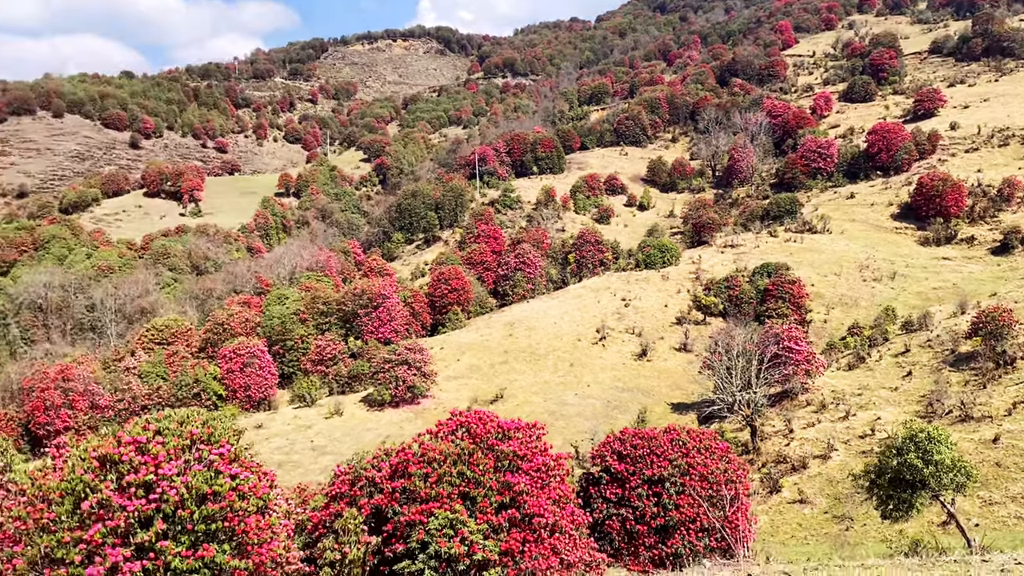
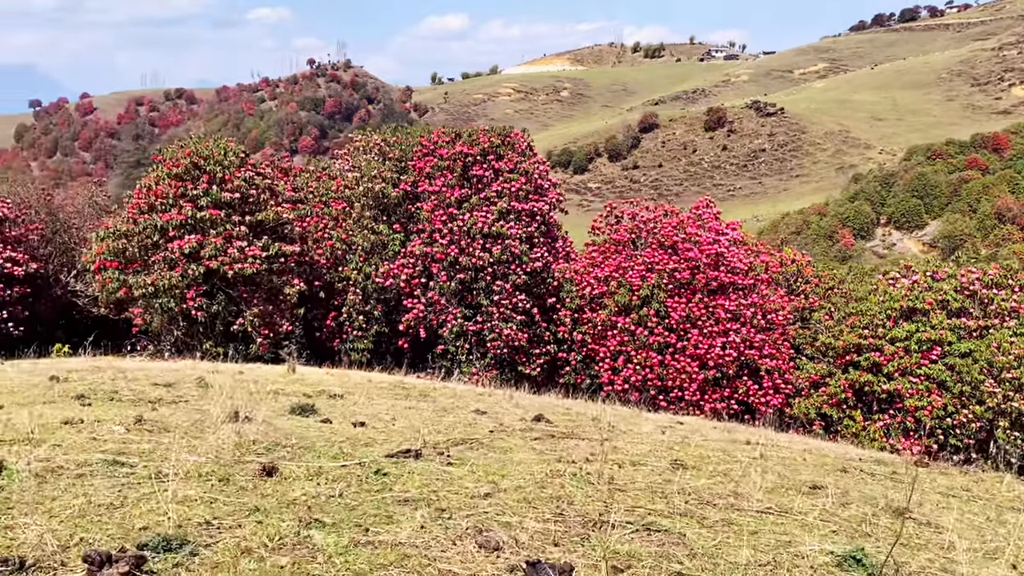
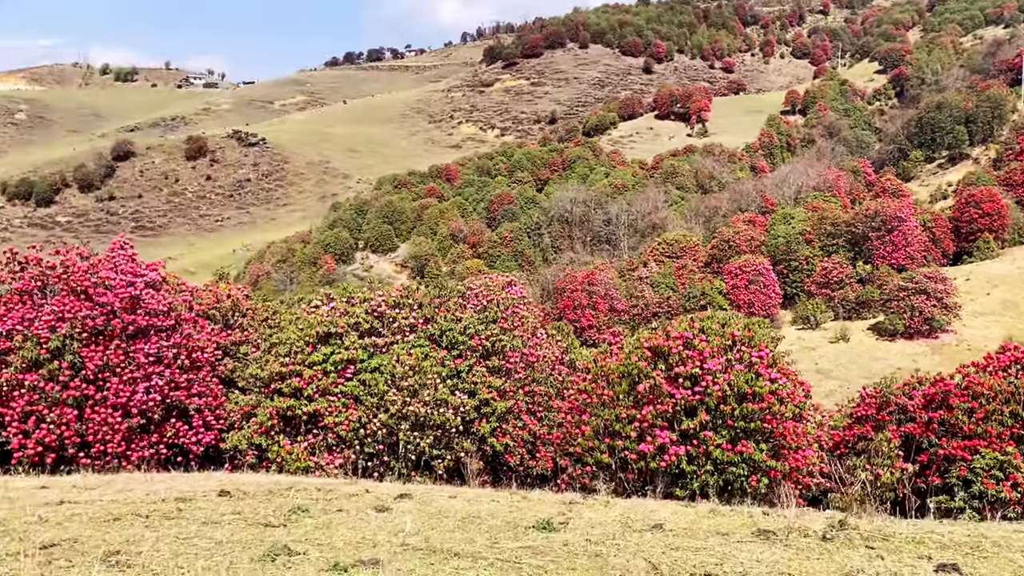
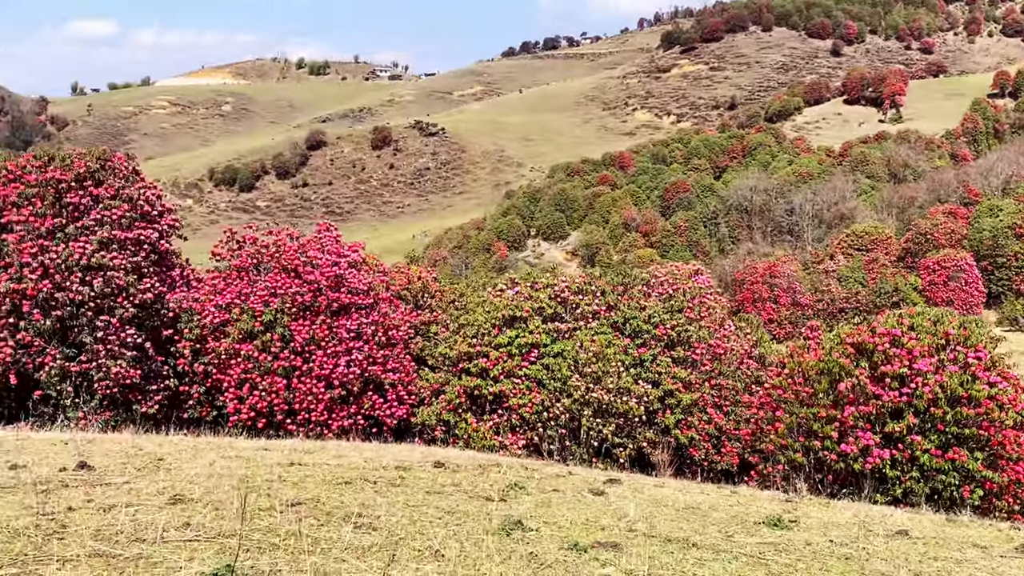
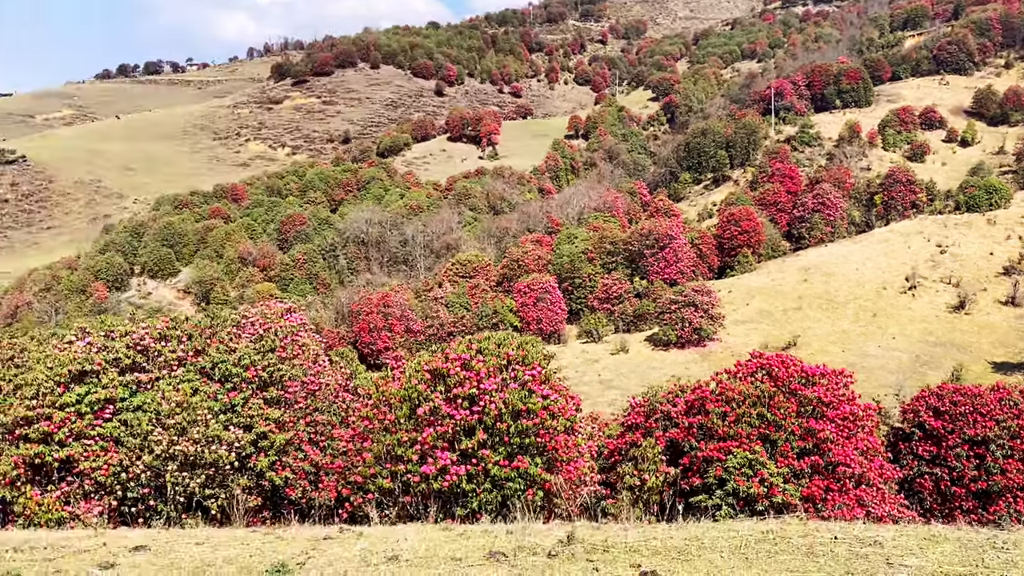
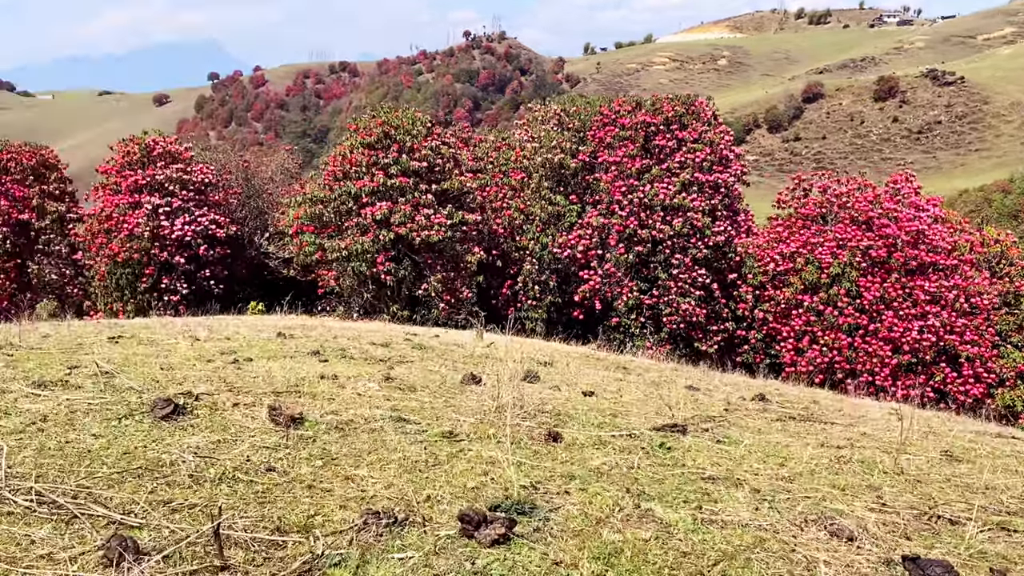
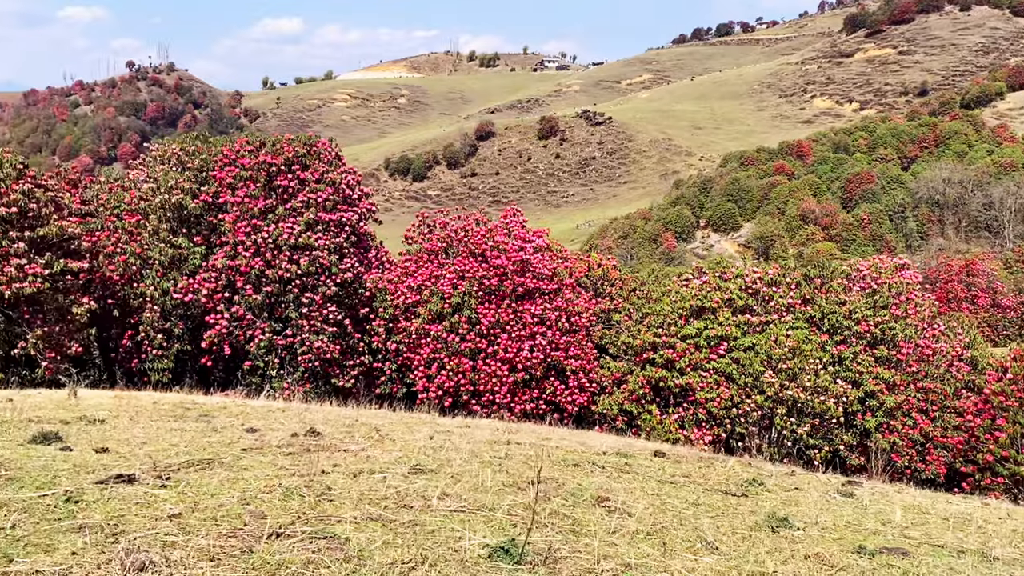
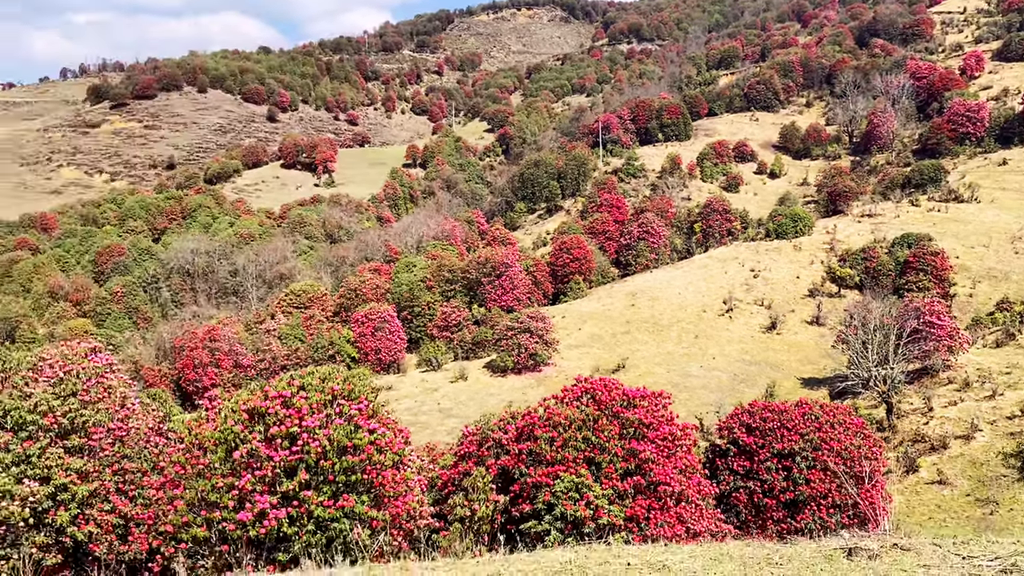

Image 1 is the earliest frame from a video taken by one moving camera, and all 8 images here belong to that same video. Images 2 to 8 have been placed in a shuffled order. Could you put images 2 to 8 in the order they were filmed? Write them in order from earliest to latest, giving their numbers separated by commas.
8, 5, 3, 4, 7, 2, 6
